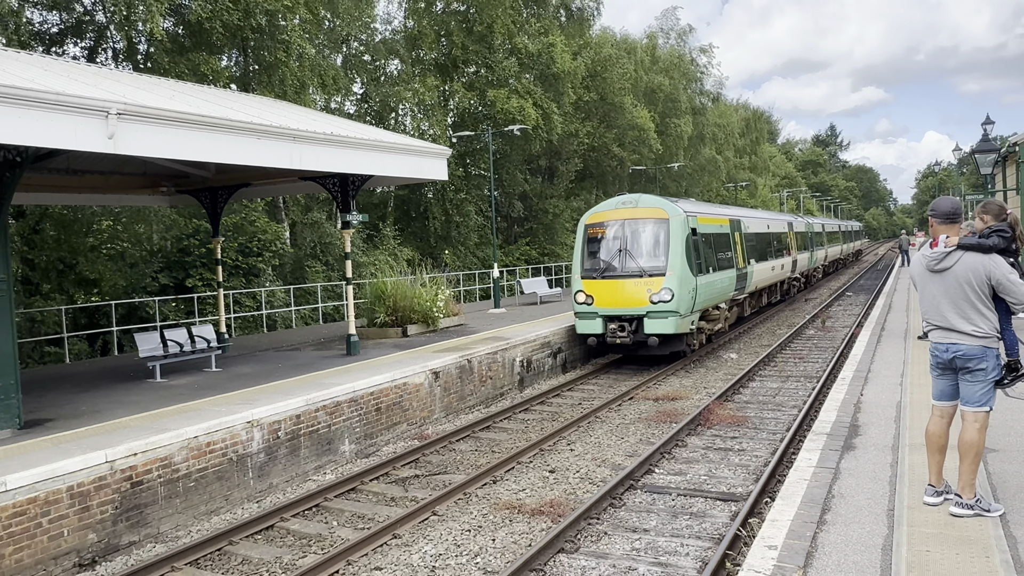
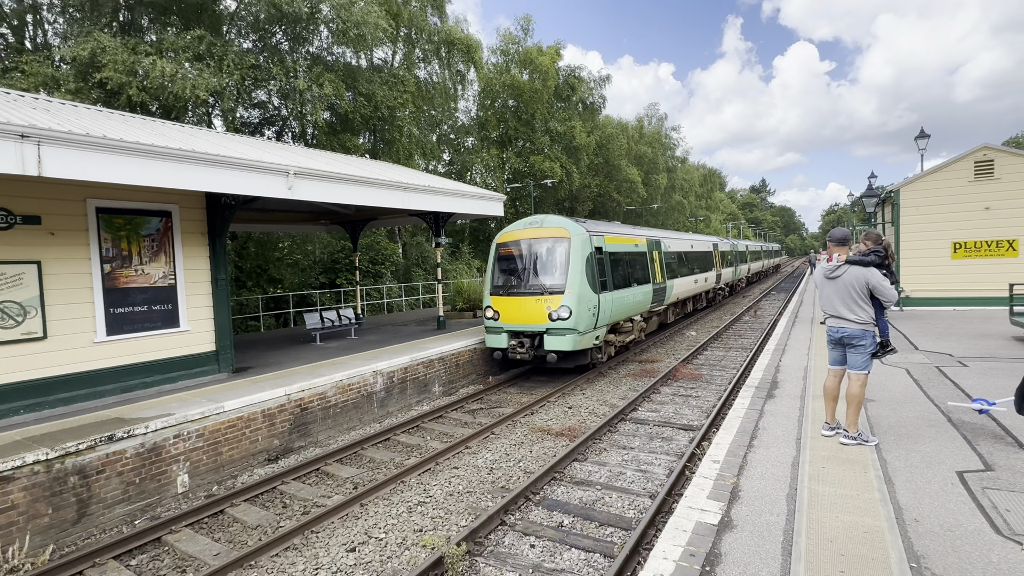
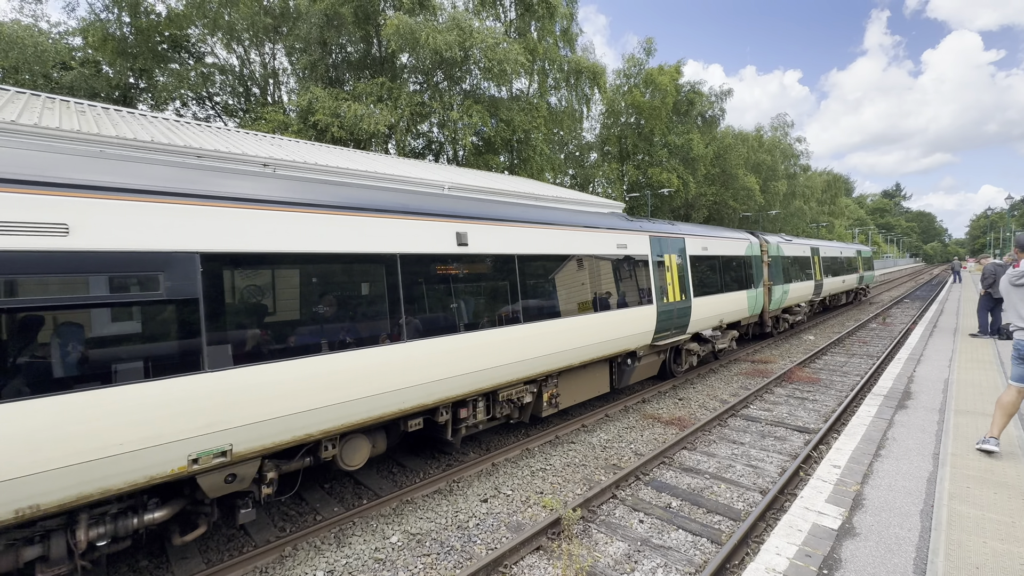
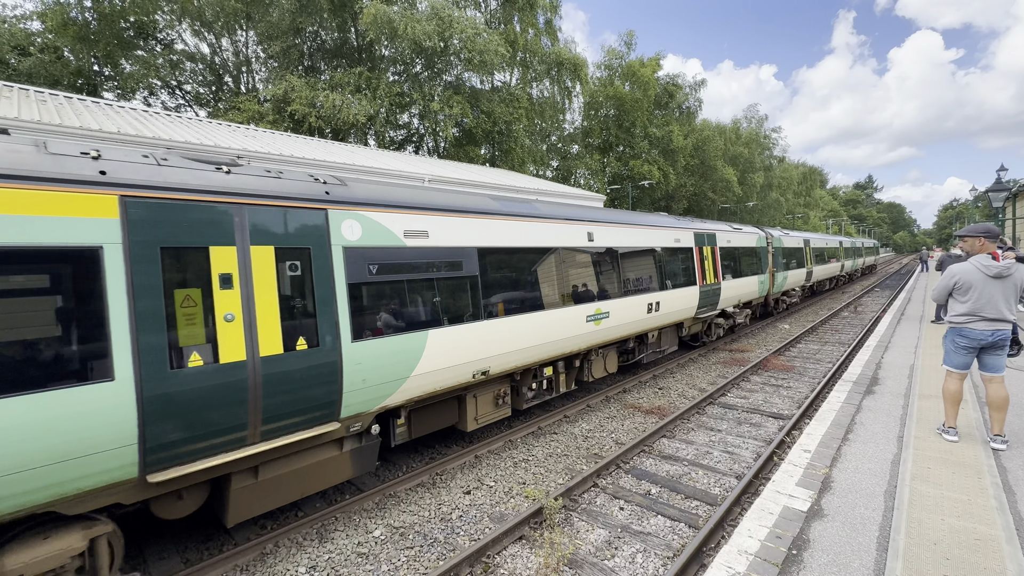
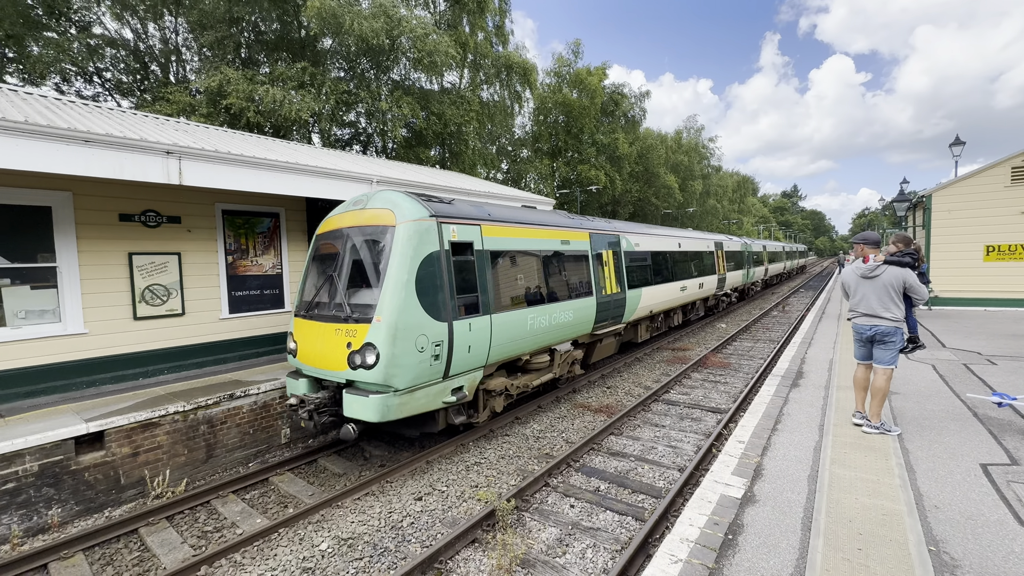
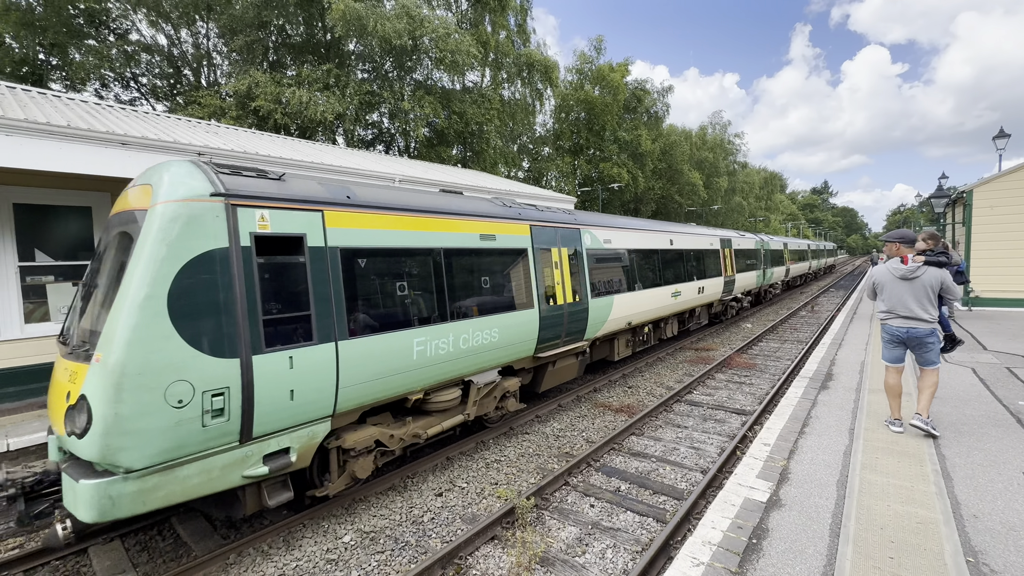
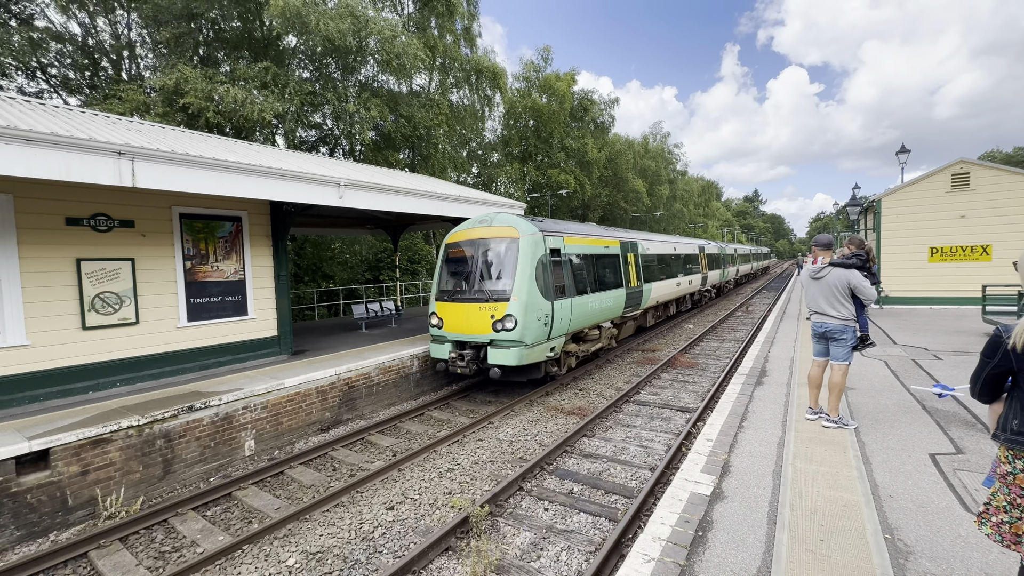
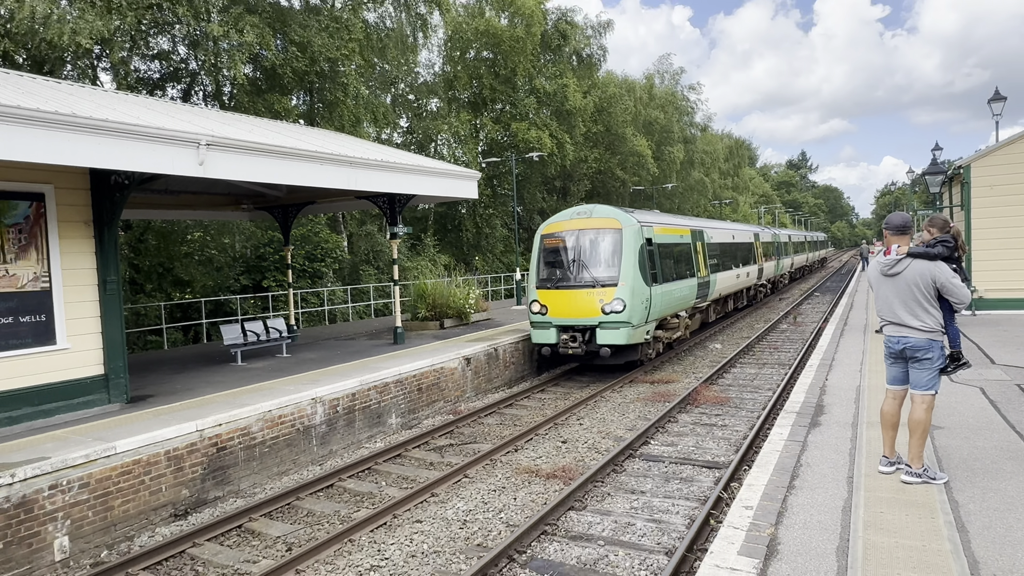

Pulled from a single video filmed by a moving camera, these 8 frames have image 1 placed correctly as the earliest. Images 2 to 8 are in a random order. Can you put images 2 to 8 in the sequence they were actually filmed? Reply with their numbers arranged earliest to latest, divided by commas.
8, 2, 7, 5, 6, 4, 3
